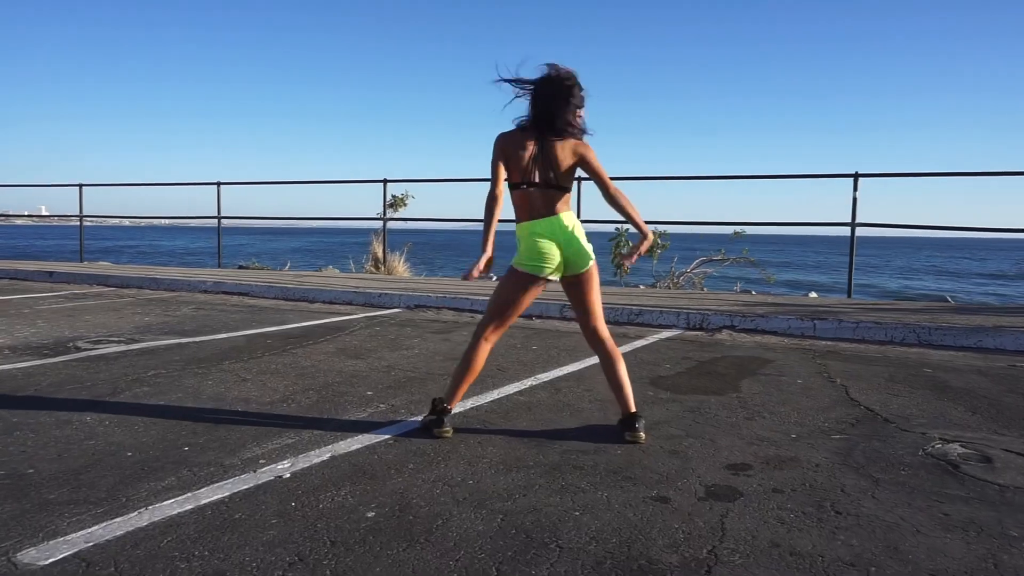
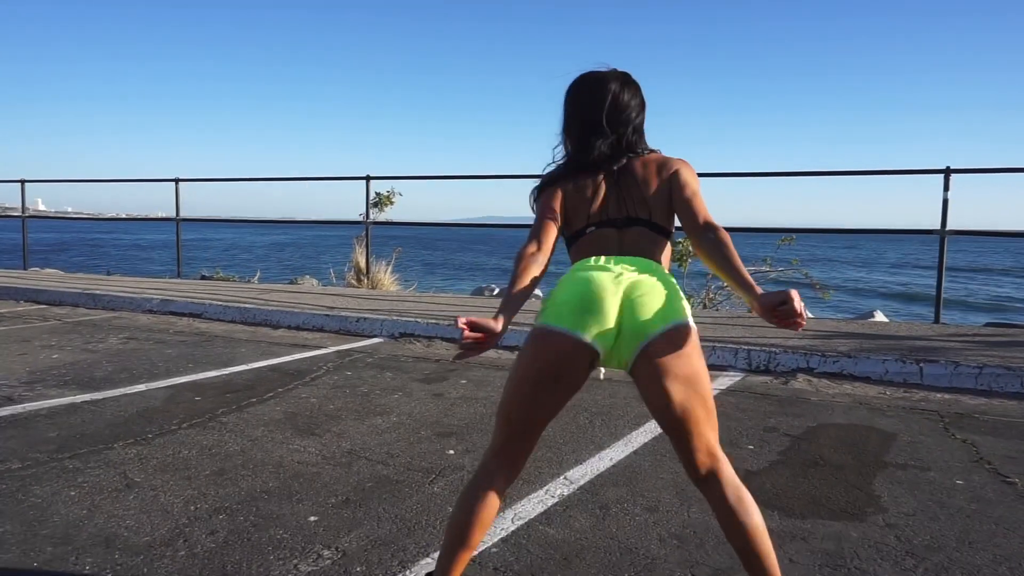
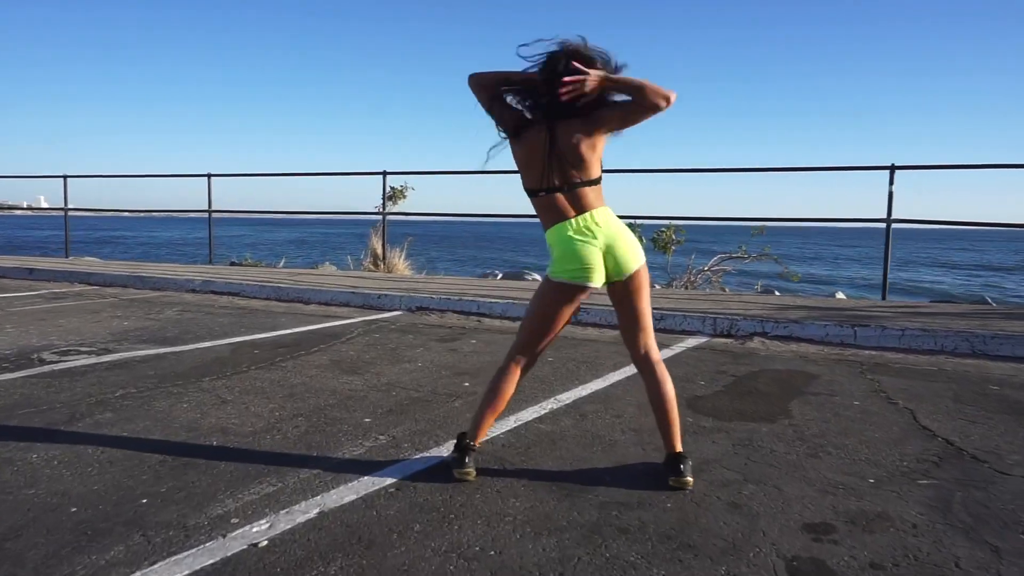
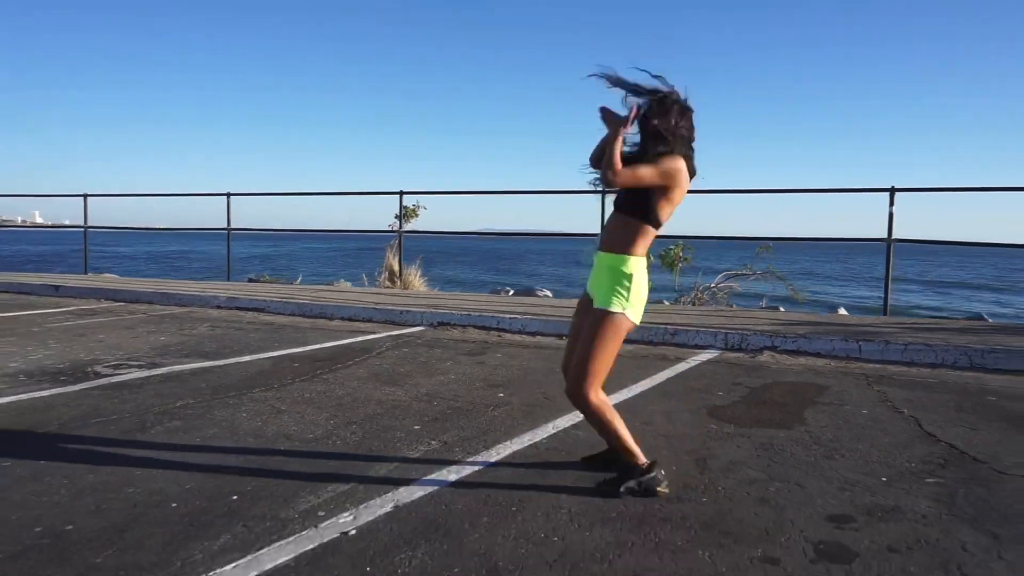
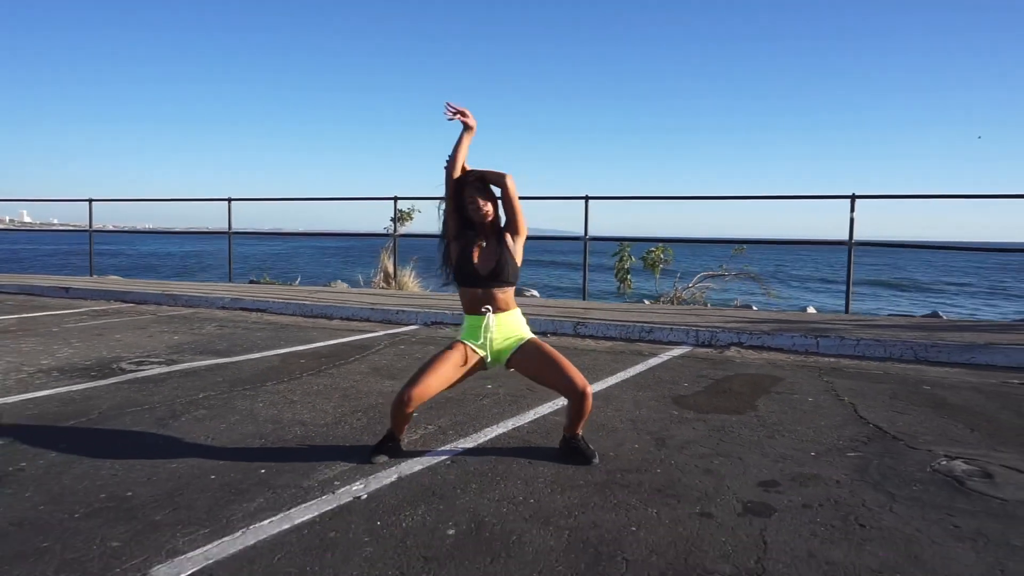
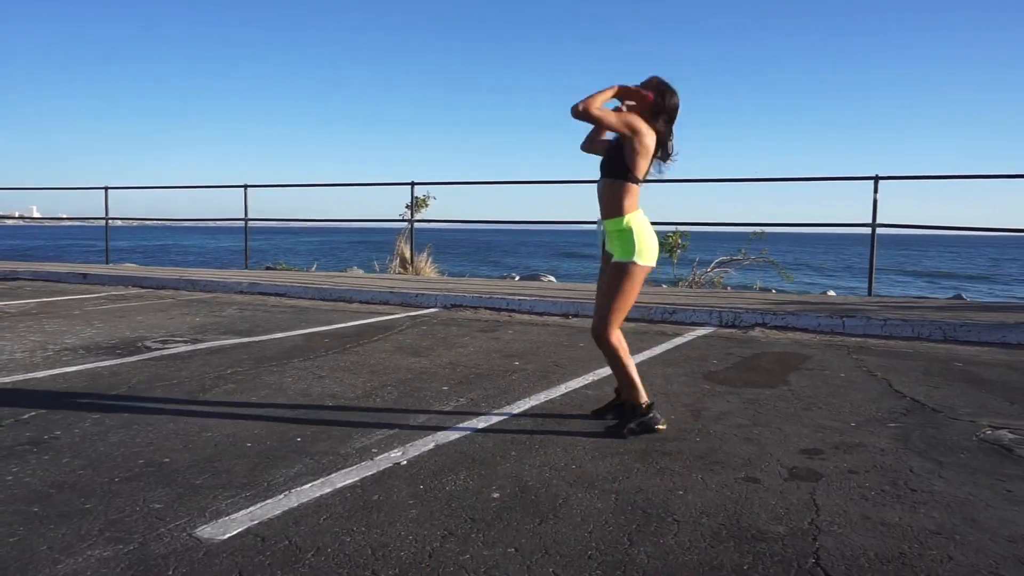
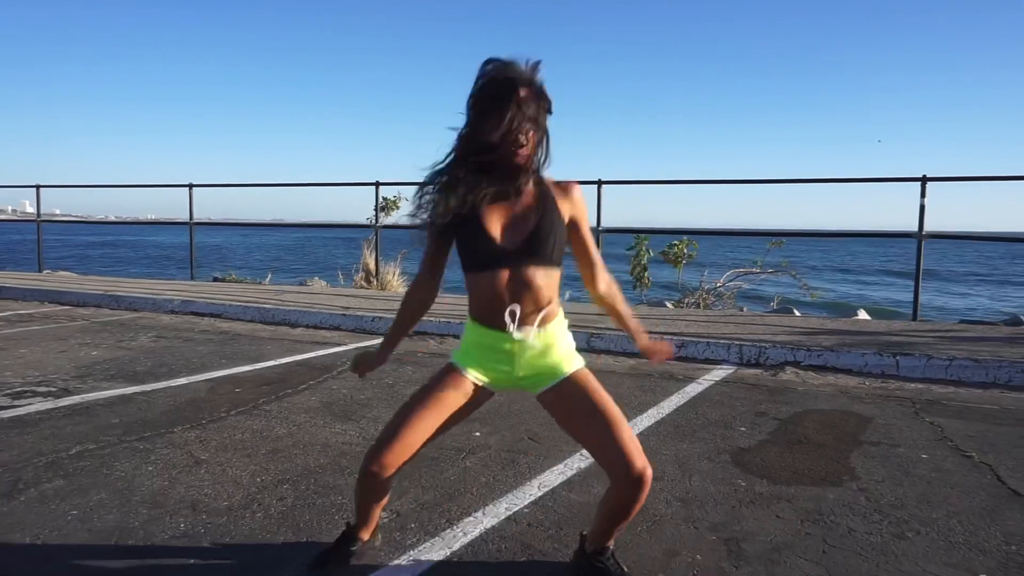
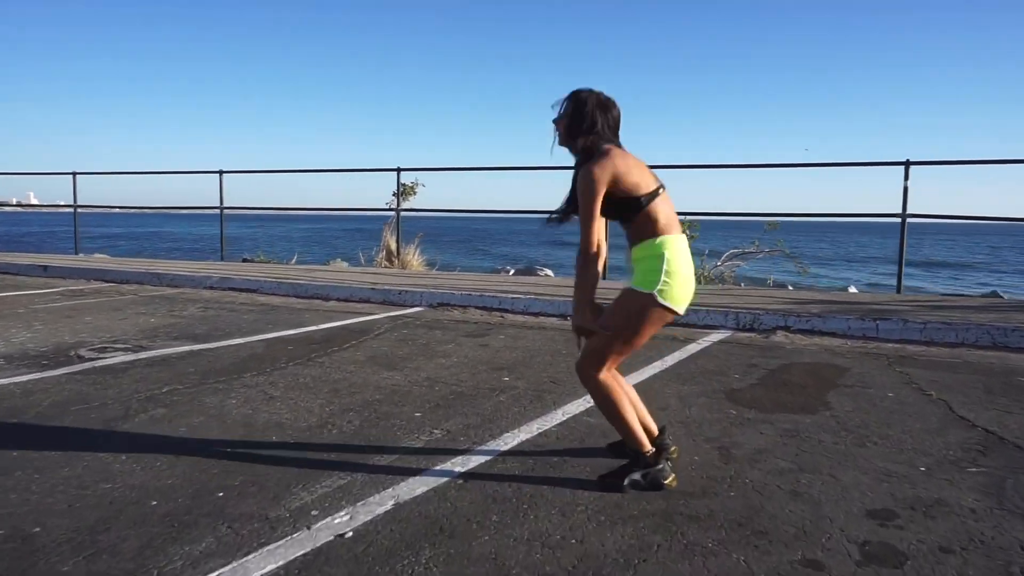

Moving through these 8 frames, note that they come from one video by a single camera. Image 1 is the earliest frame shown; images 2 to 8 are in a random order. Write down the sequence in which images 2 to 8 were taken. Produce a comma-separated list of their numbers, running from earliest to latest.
3, 2, 4, 6, 8, 7, 5
